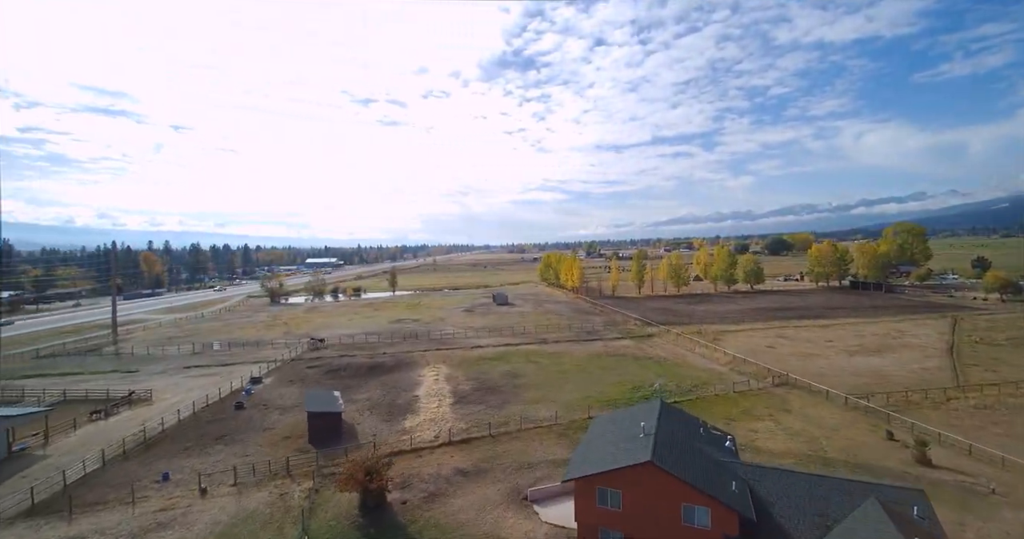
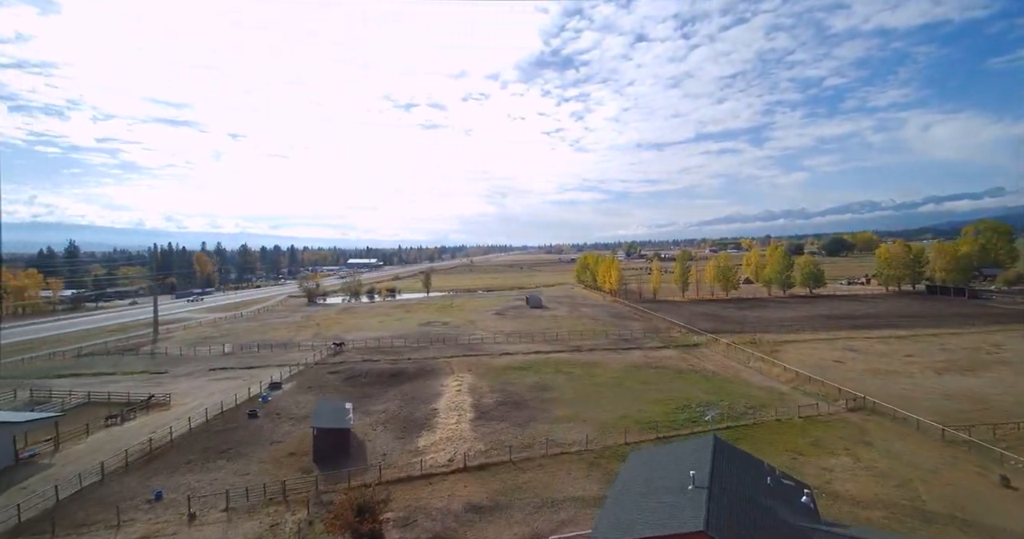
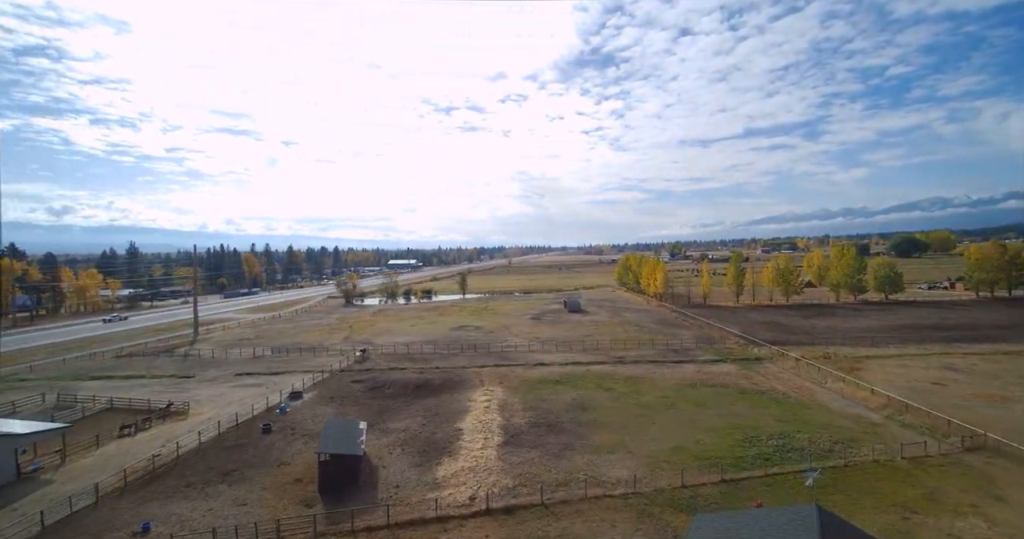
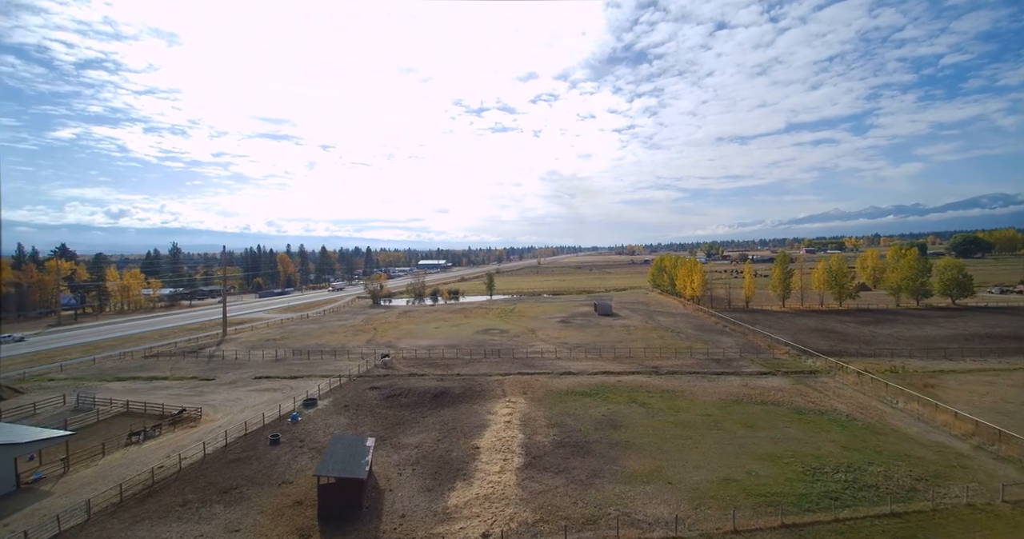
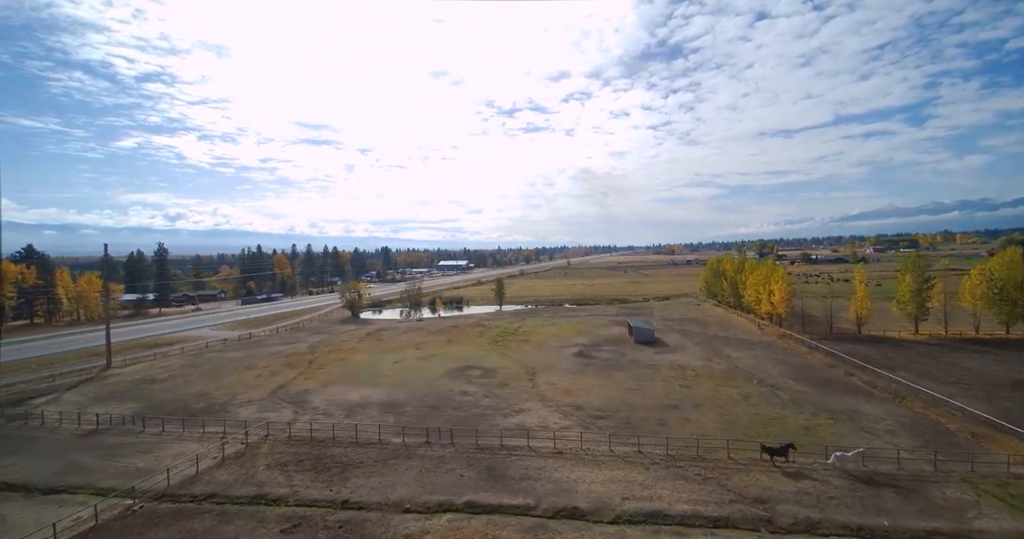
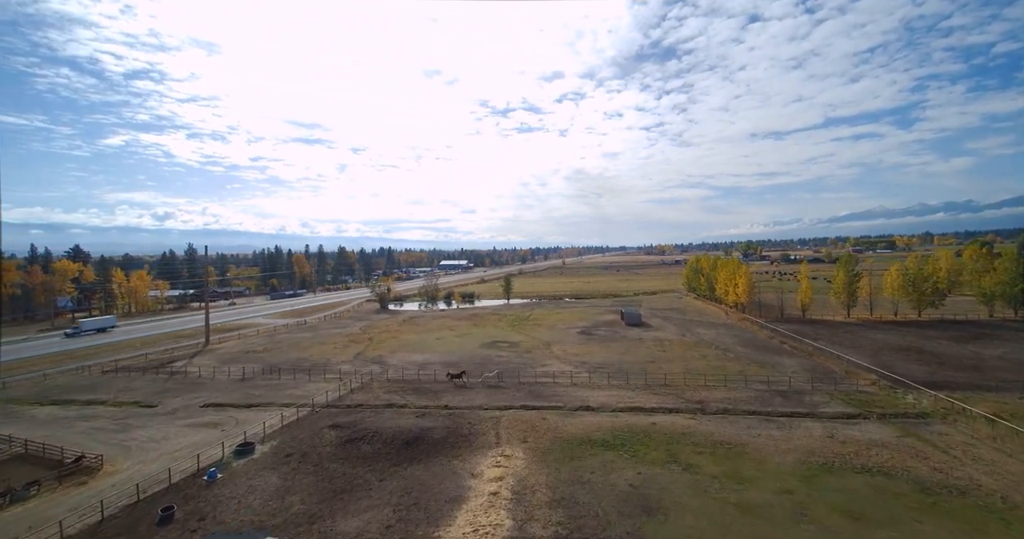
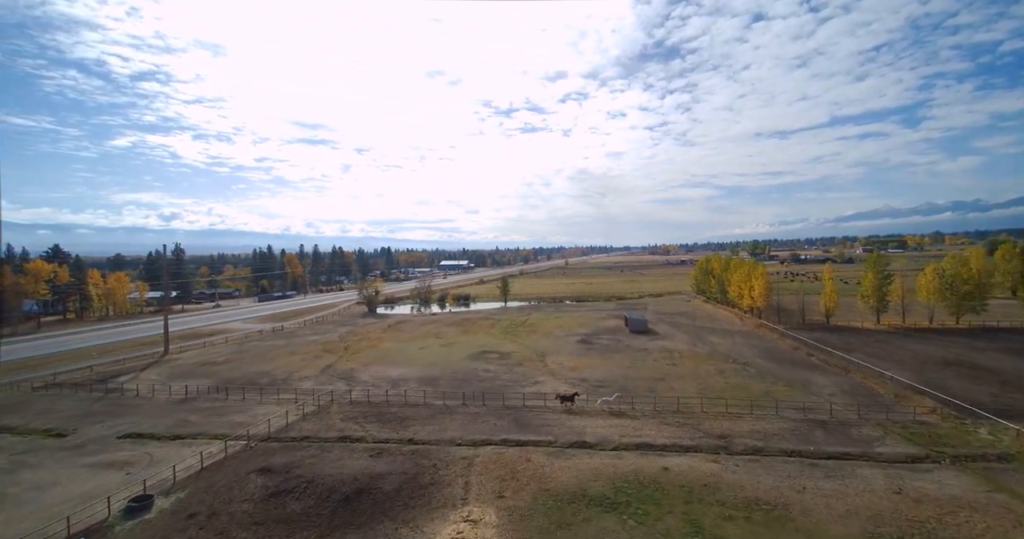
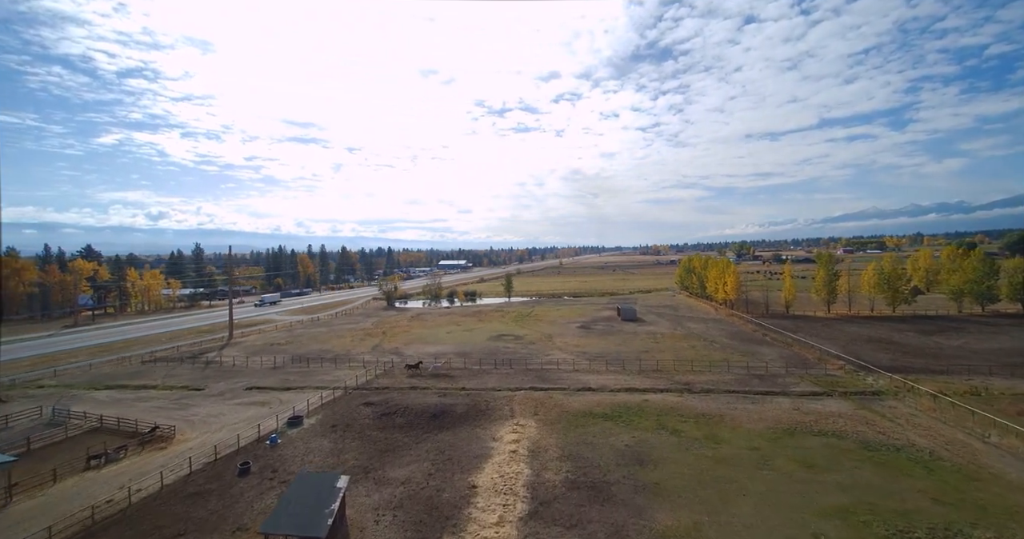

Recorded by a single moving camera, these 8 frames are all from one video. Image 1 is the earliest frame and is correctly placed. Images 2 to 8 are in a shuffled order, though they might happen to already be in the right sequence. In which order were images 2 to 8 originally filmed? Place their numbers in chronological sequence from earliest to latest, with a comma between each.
2, 3, 4, 8, 6, 7, 5
